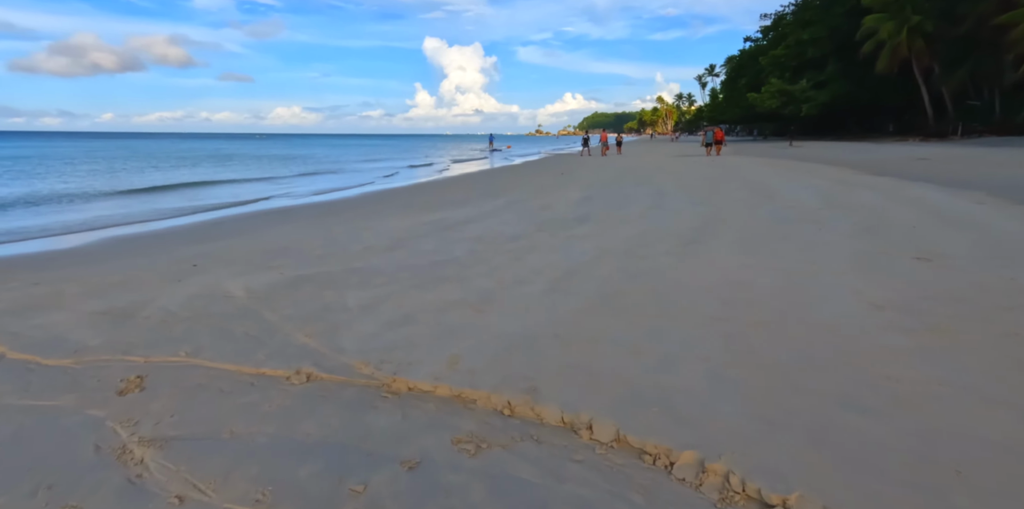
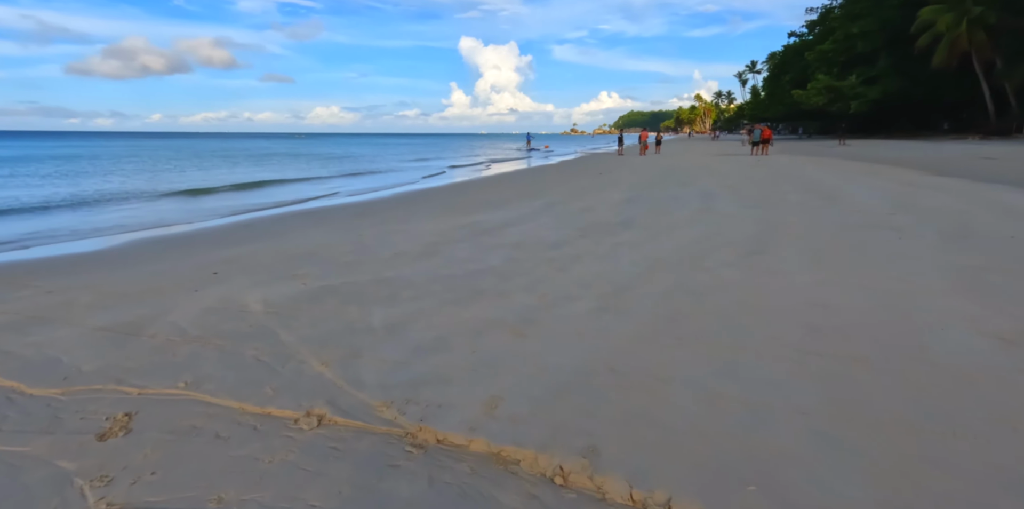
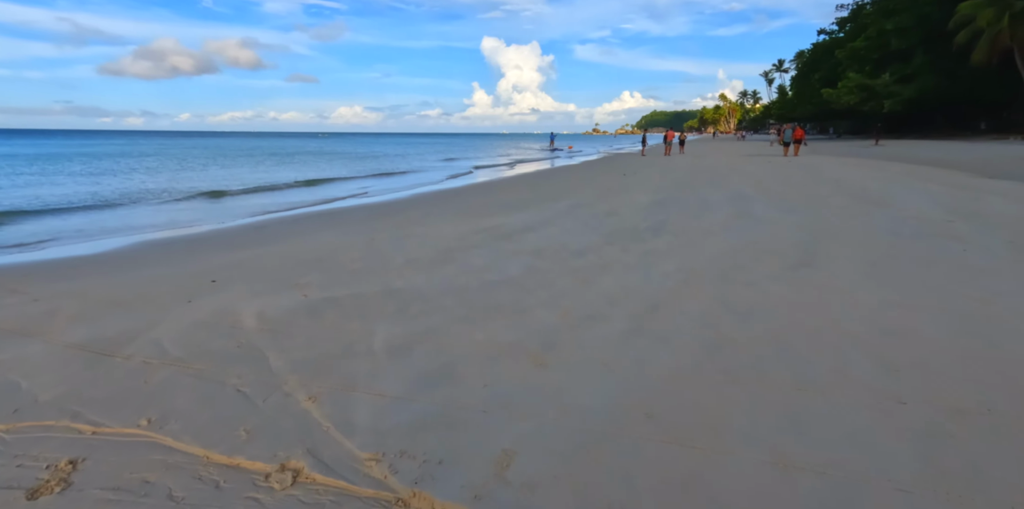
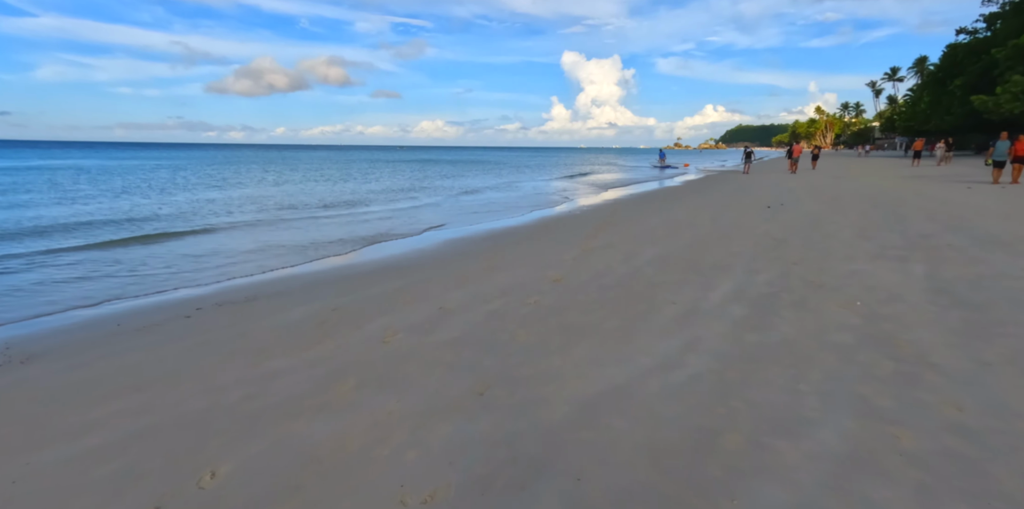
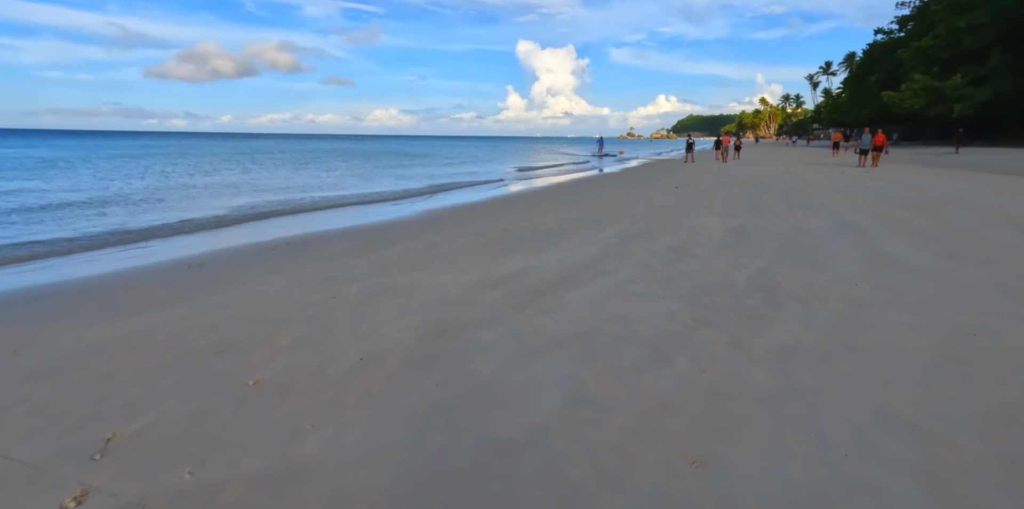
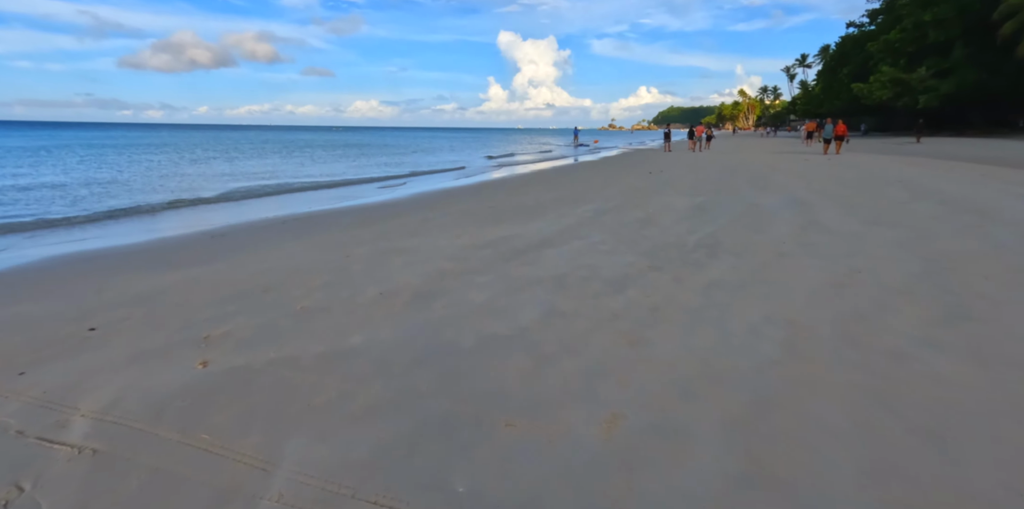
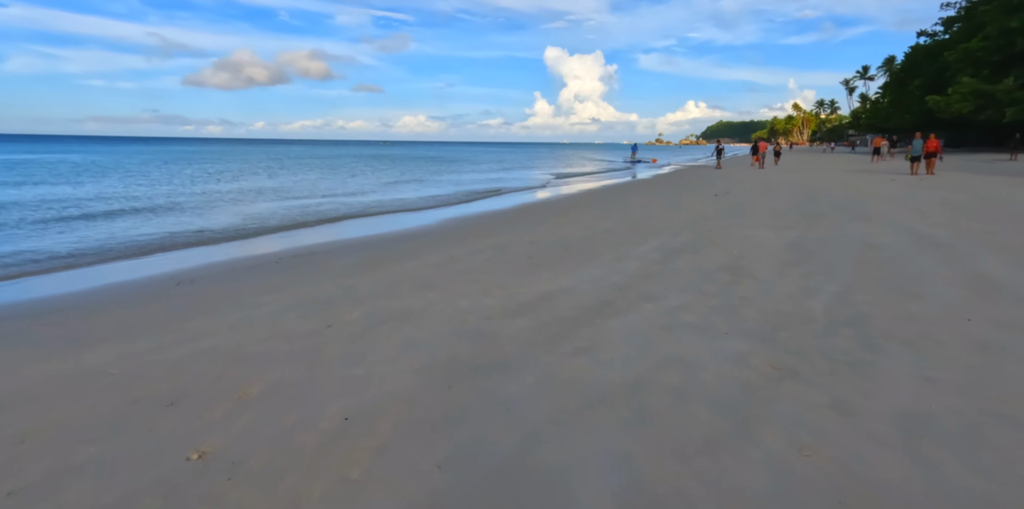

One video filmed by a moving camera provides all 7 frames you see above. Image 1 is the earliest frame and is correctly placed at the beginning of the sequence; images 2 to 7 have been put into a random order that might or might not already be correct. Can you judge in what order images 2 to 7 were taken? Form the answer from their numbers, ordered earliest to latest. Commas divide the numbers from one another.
2, 3, 6, 5, 7, 4
